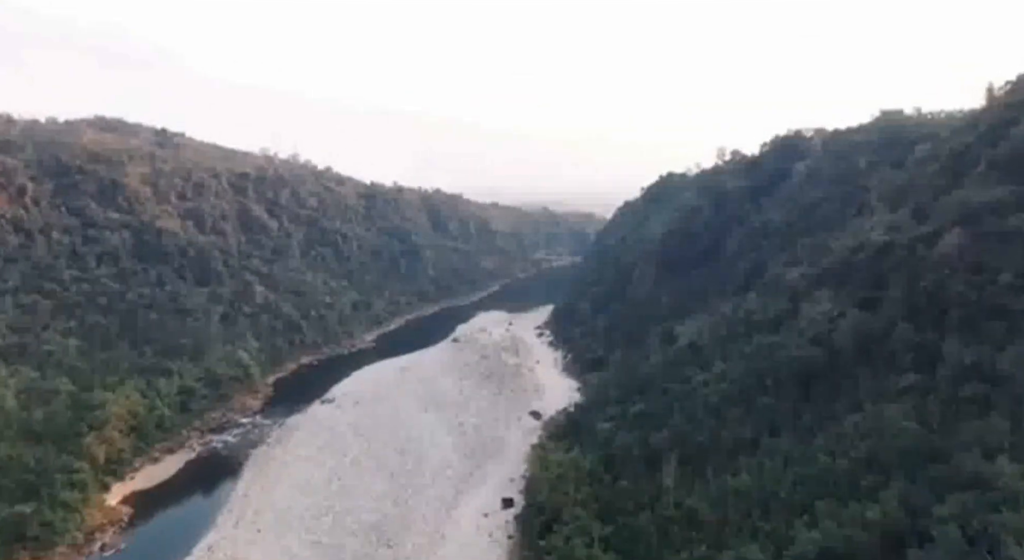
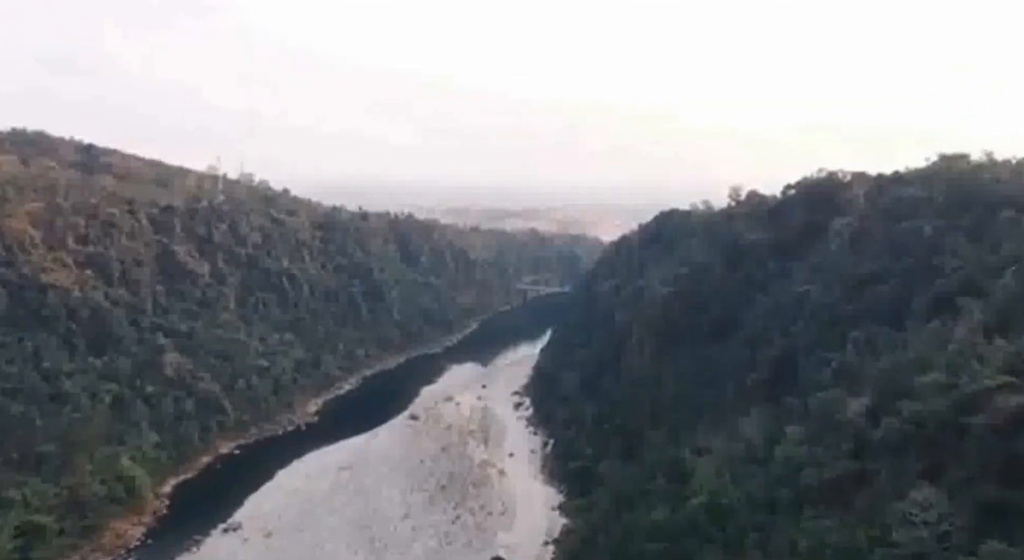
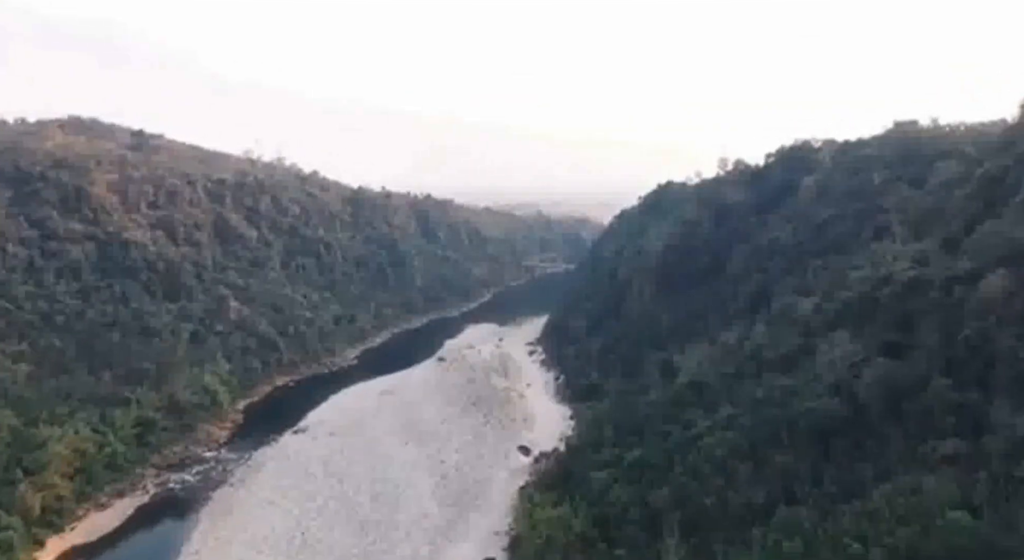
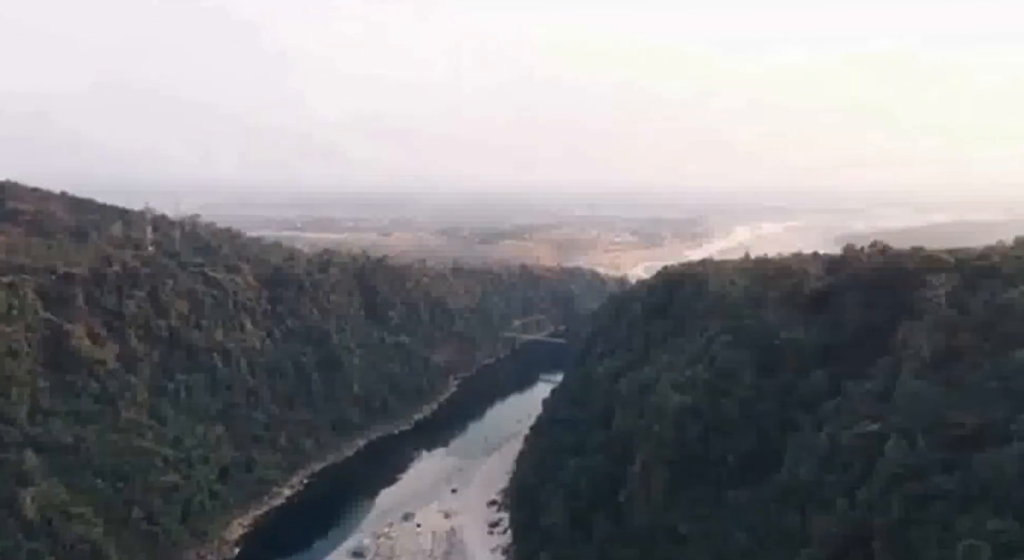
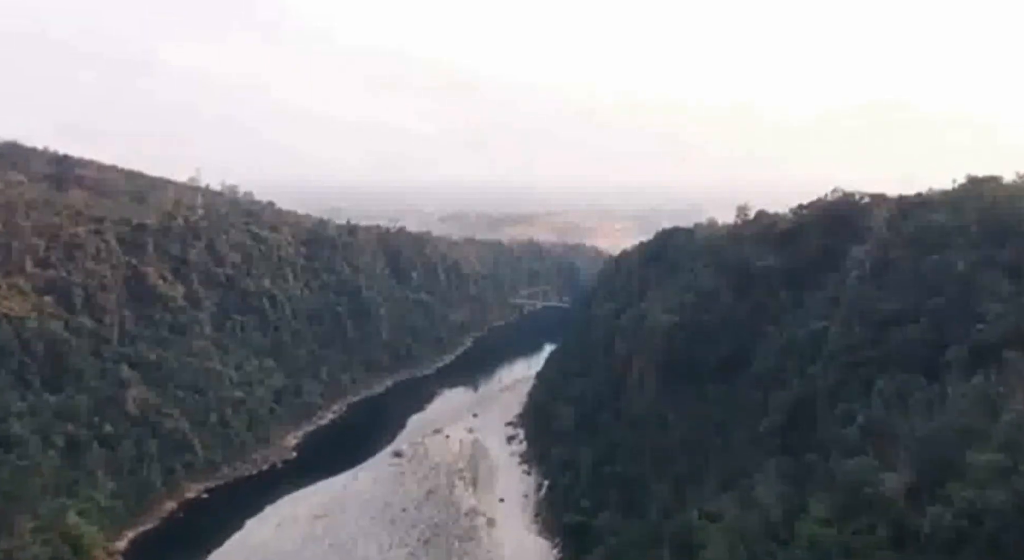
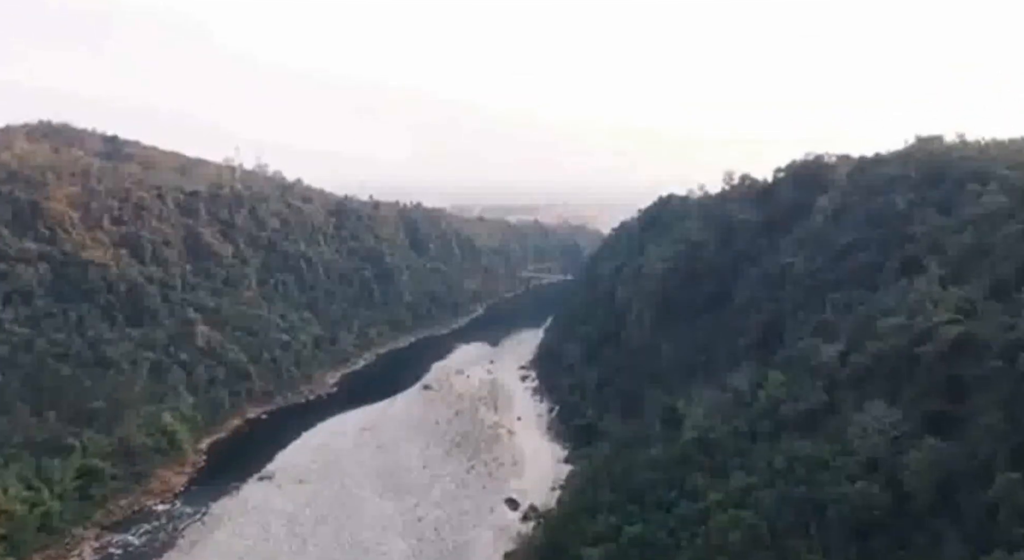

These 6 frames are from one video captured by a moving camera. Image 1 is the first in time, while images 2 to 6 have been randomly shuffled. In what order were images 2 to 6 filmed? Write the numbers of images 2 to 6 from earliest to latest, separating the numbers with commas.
3, 6, 2, 5, 4
